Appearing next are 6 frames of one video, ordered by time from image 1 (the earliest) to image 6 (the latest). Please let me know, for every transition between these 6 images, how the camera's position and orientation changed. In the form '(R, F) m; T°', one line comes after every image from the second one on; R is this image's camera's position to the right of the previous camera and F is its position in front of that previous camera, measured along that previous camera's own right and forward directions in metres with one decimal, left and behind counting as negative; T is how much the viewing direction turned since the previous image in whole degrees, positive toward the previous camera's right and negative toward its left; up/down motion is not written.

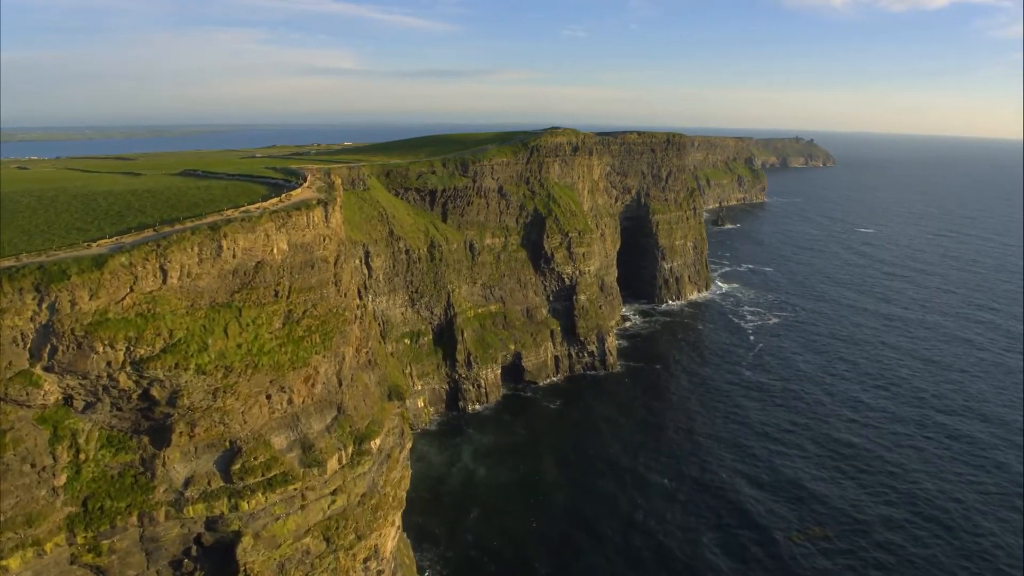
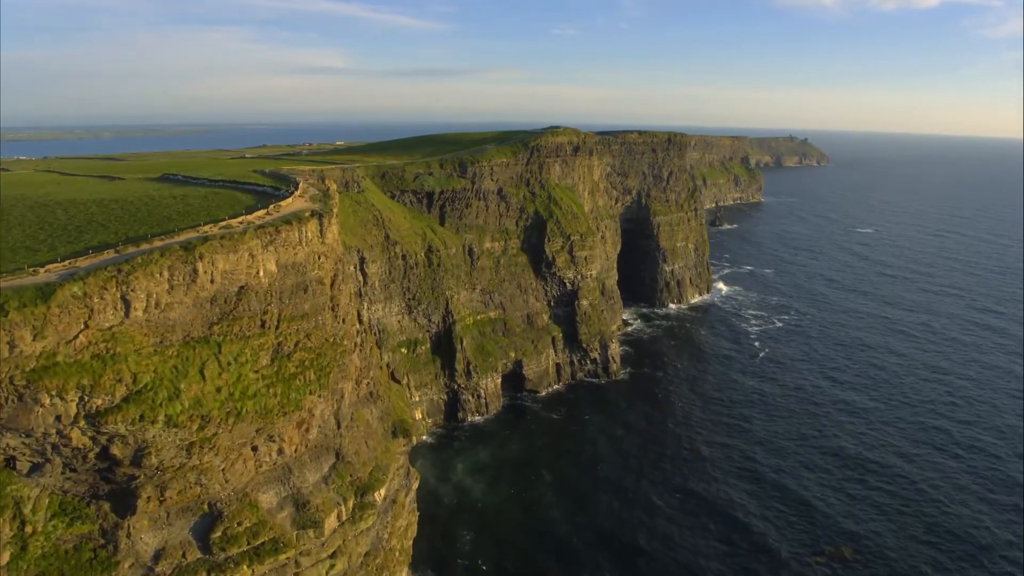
(-1.0, +2.7) m; +1°
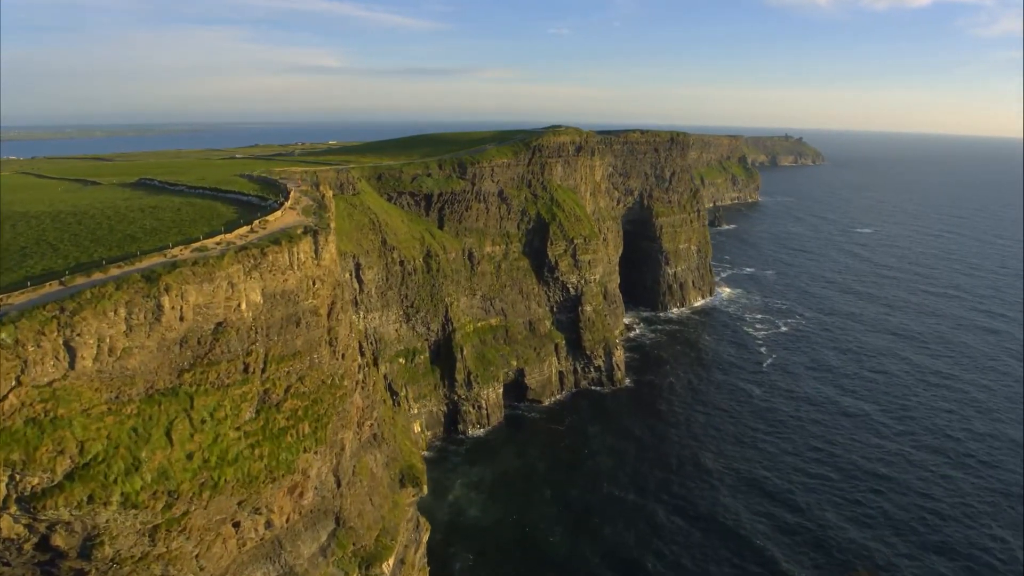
(-1.0, +2.8) m; +1°
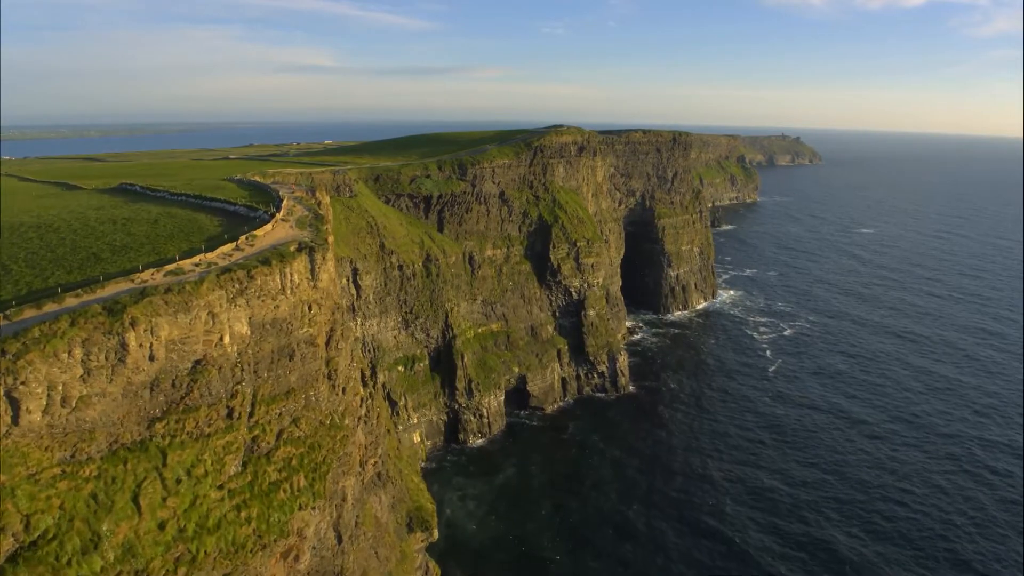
(-0.7, +1.9) m; 0°
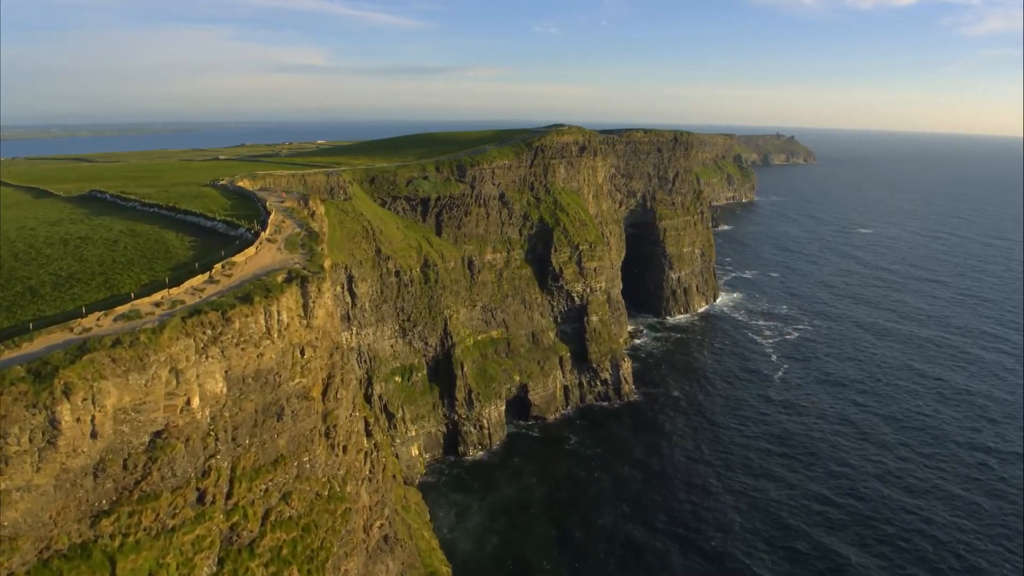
(-0.8, +2.4) m; +1°
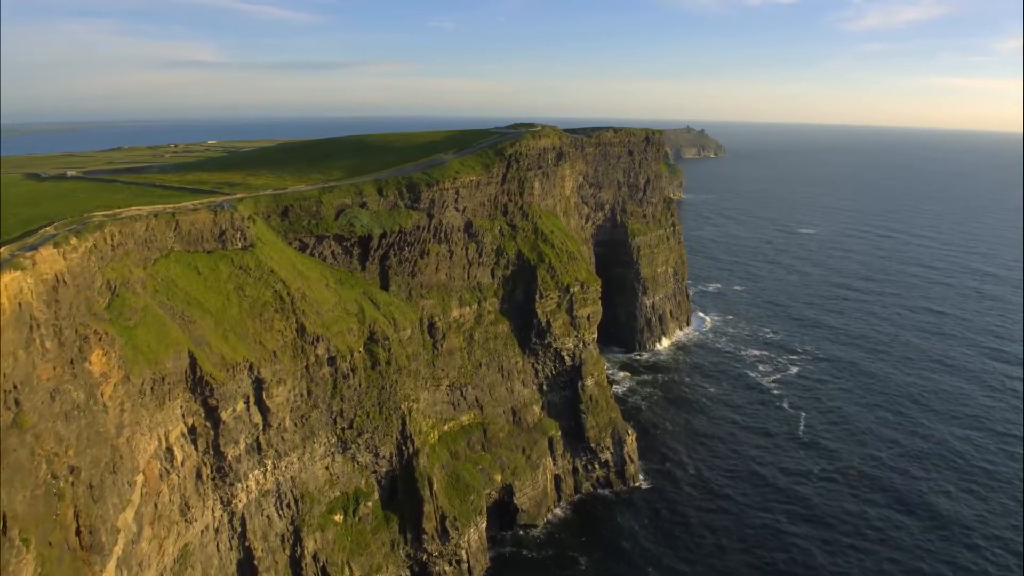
(-5.2, +17.6) m; +9°
